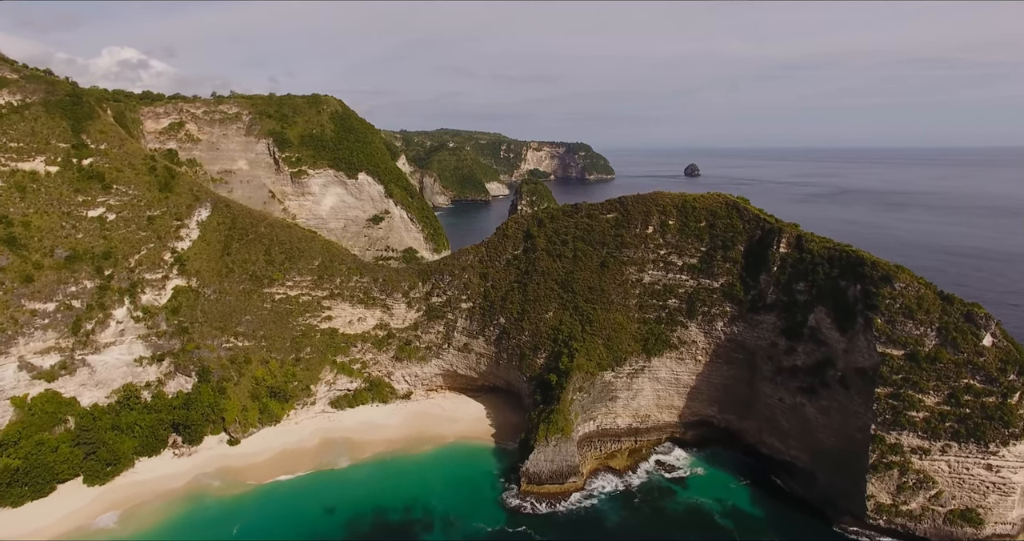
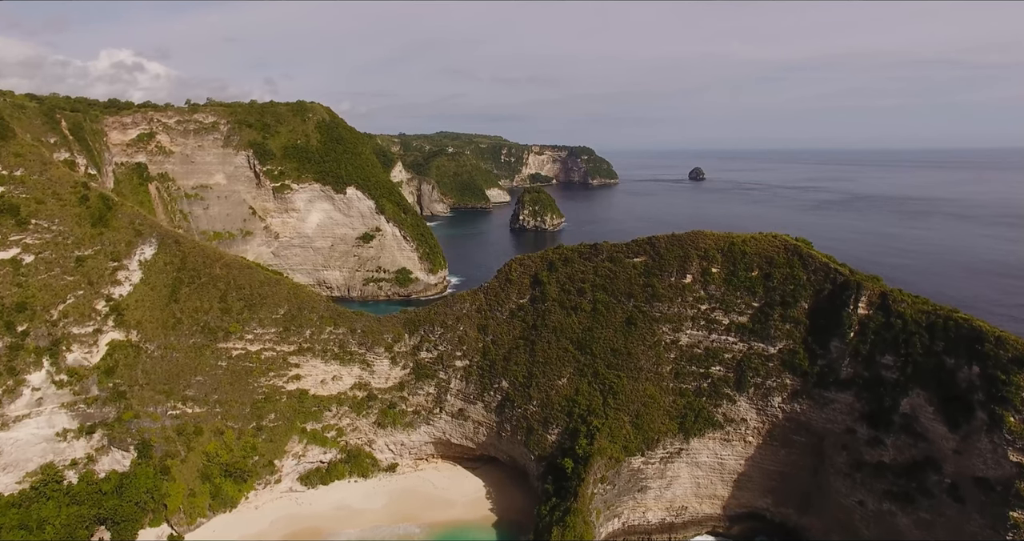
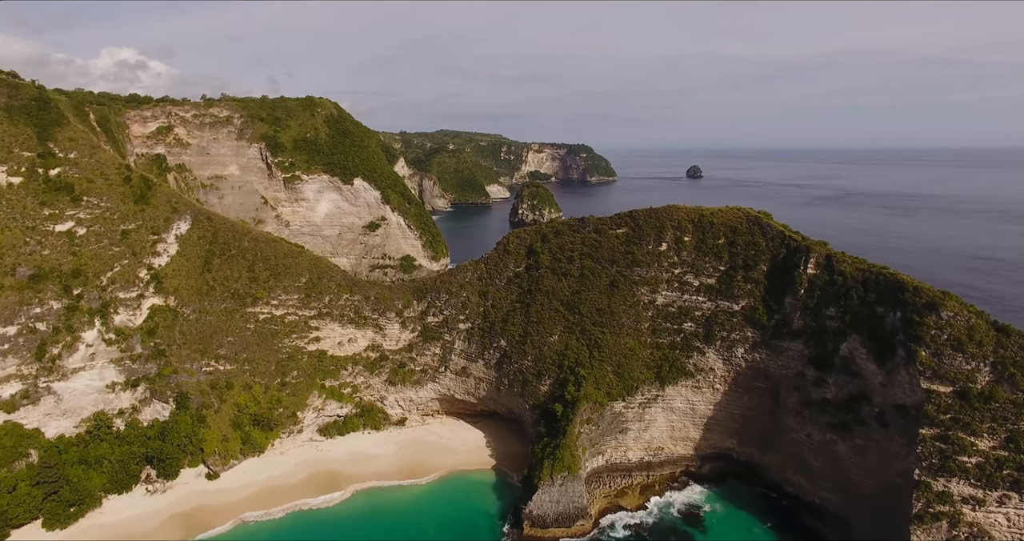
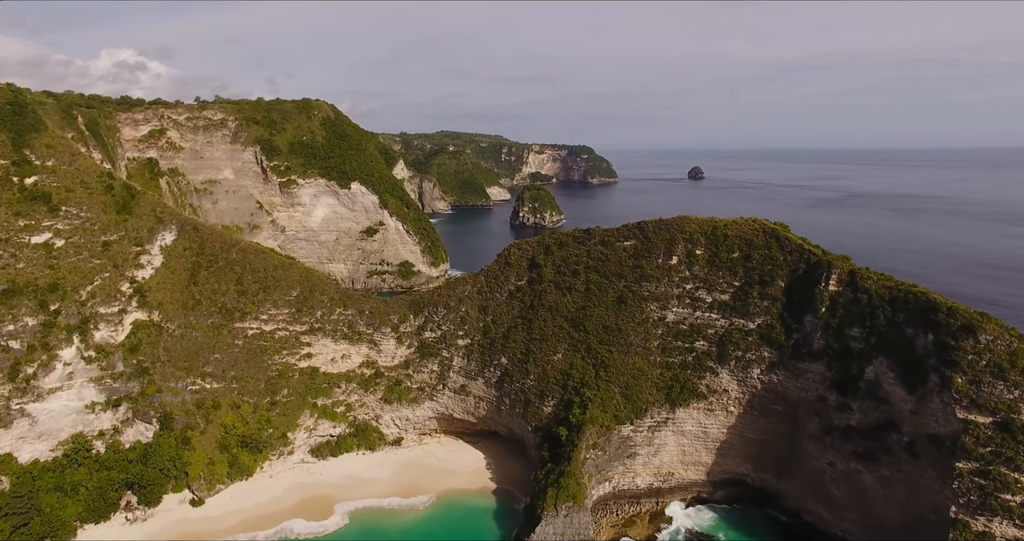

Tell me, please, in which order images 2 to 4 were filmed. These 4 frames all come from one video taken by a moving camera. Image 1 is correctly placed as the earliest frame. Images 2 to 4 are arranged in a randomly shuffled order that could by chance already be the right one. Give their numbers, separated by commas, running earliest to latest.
3, 4, 2
